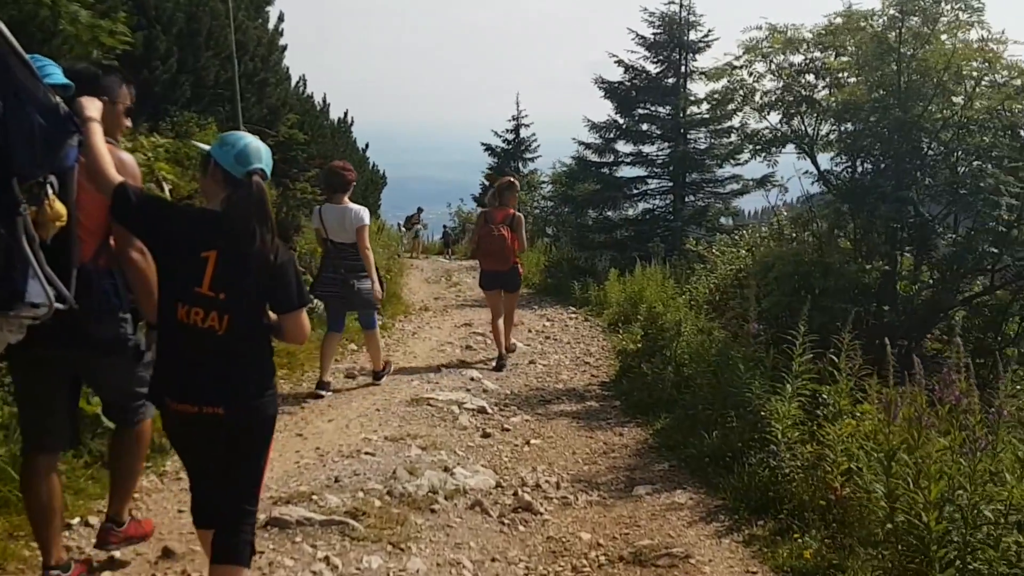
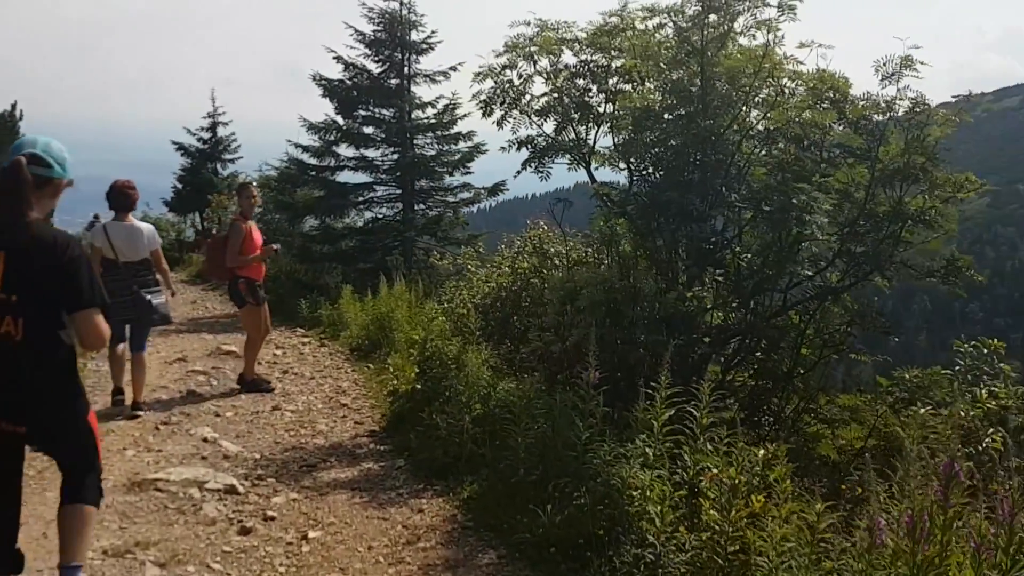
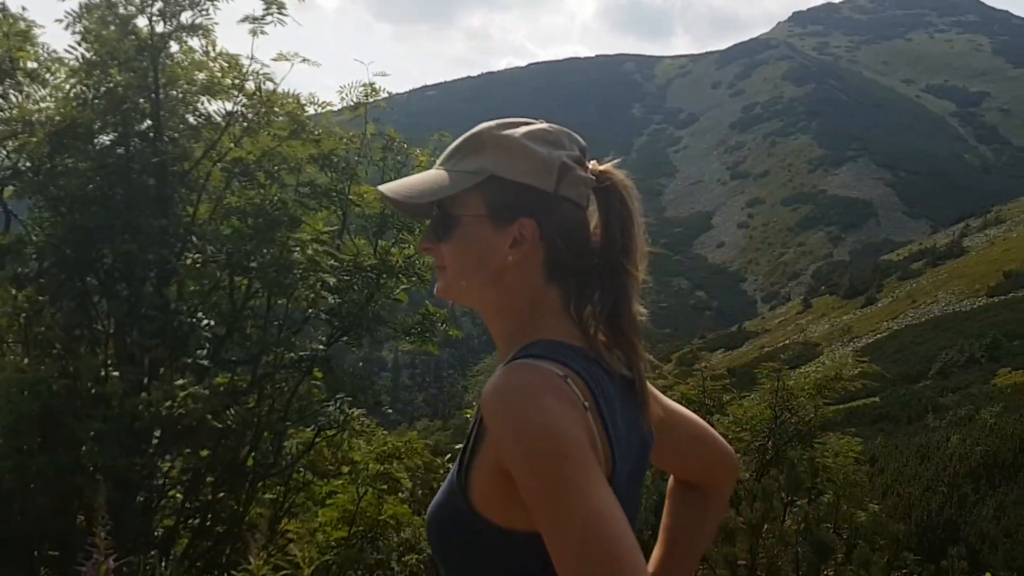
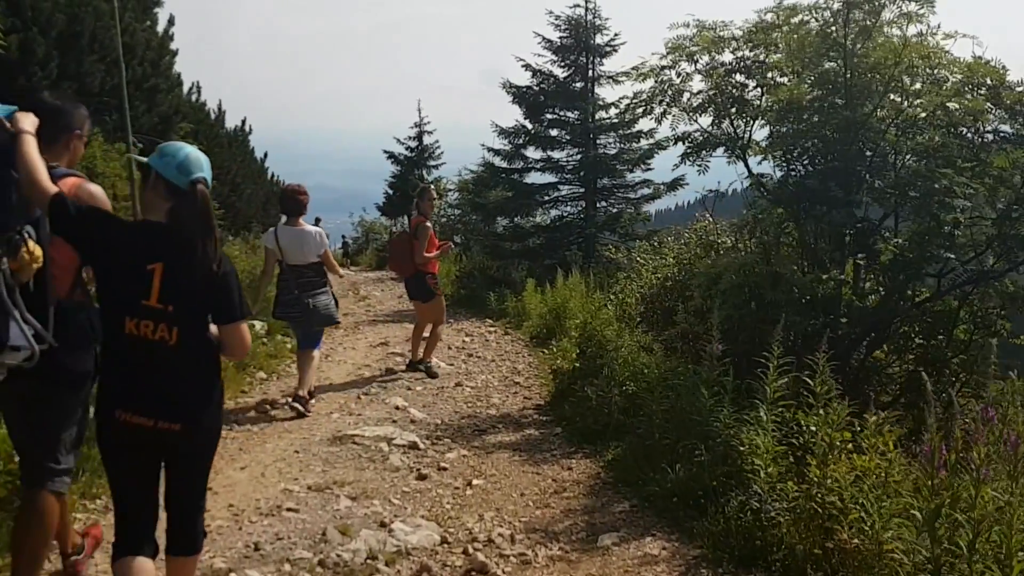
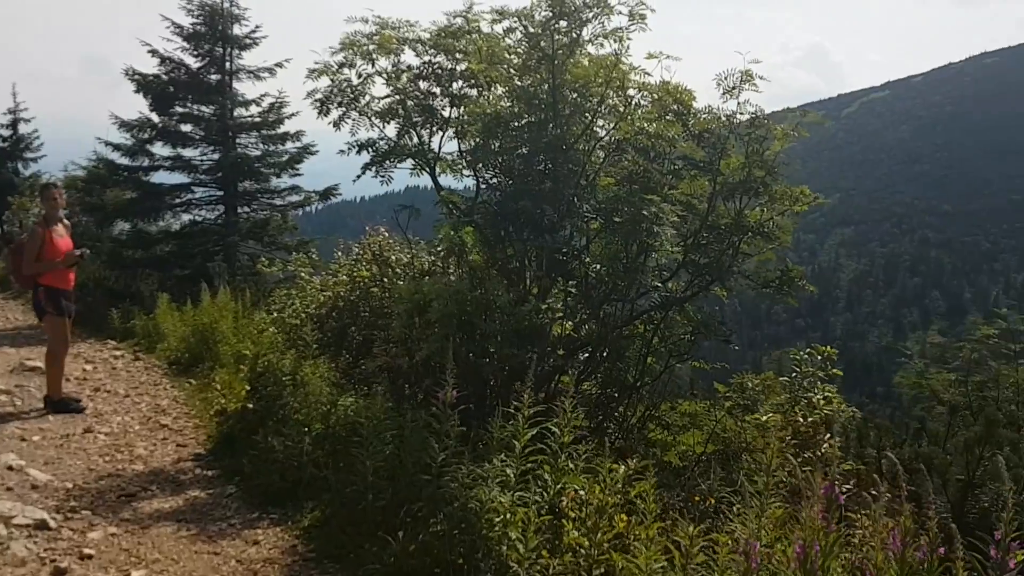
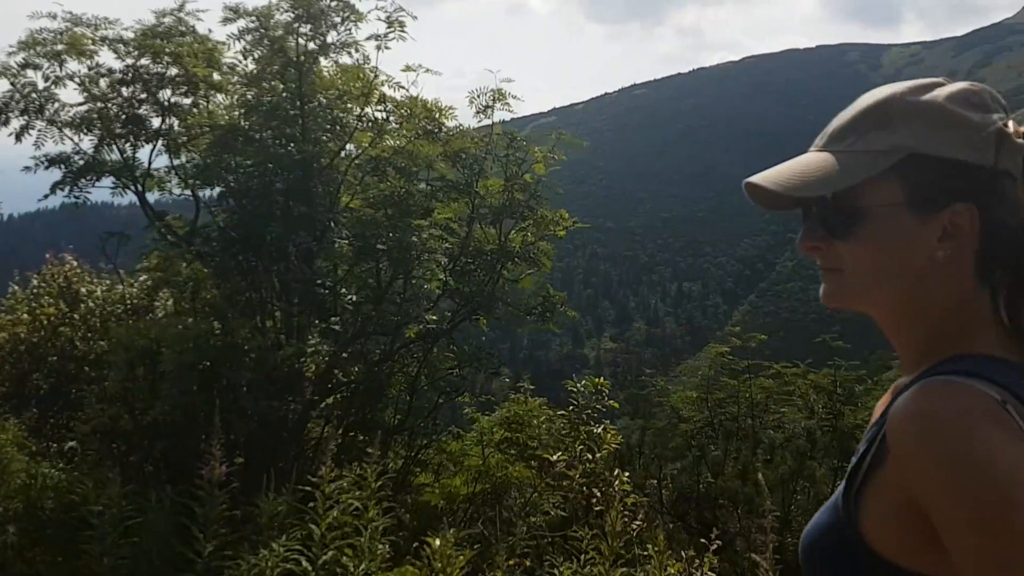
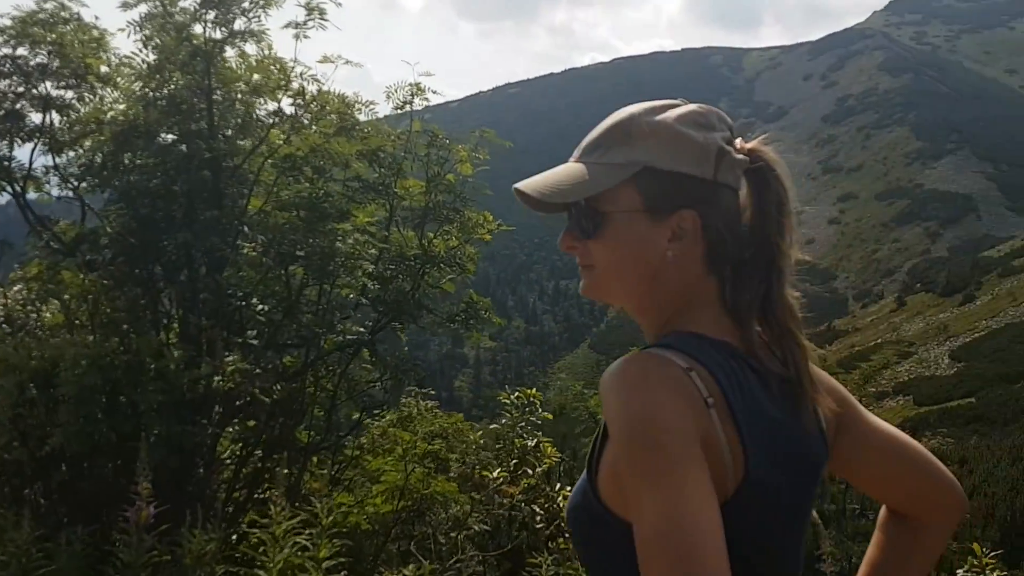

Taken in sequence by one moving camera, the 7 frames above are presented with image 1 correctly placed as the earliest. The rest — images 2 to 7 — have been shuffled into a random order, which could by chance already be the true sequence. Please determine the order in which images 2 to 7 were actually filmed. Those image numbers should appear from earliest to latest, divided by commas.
4, 2, 5, 6, 7, 3
